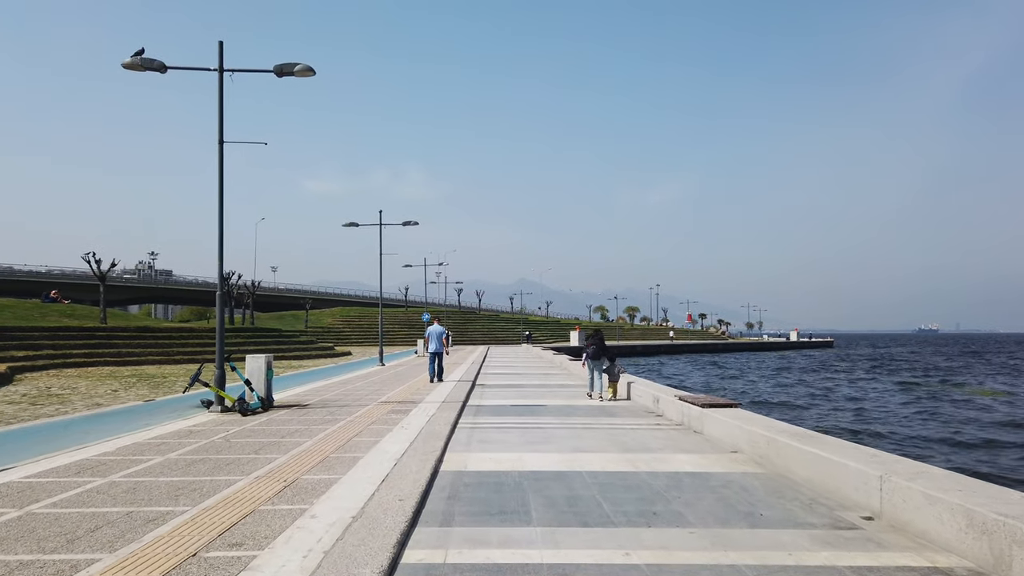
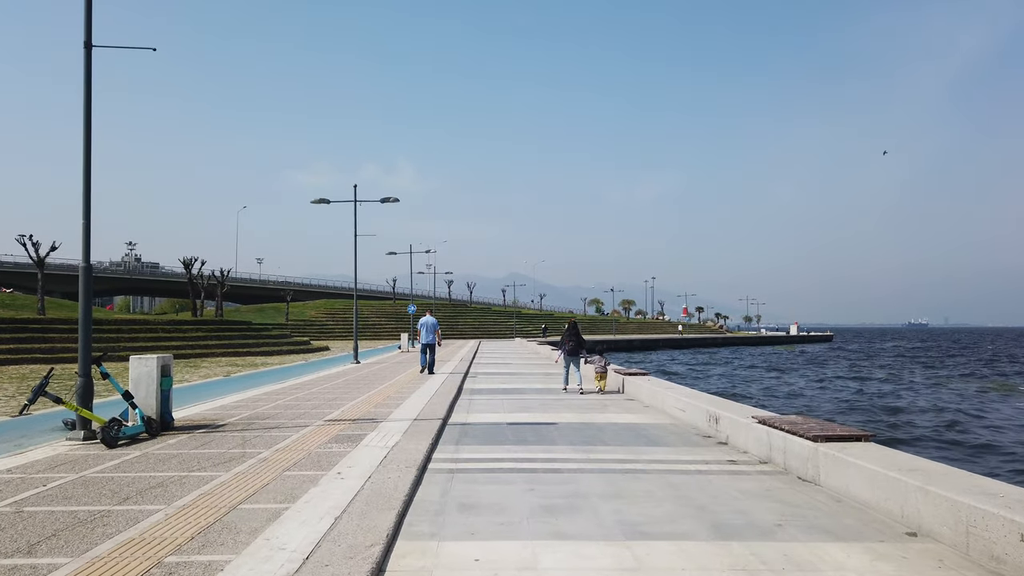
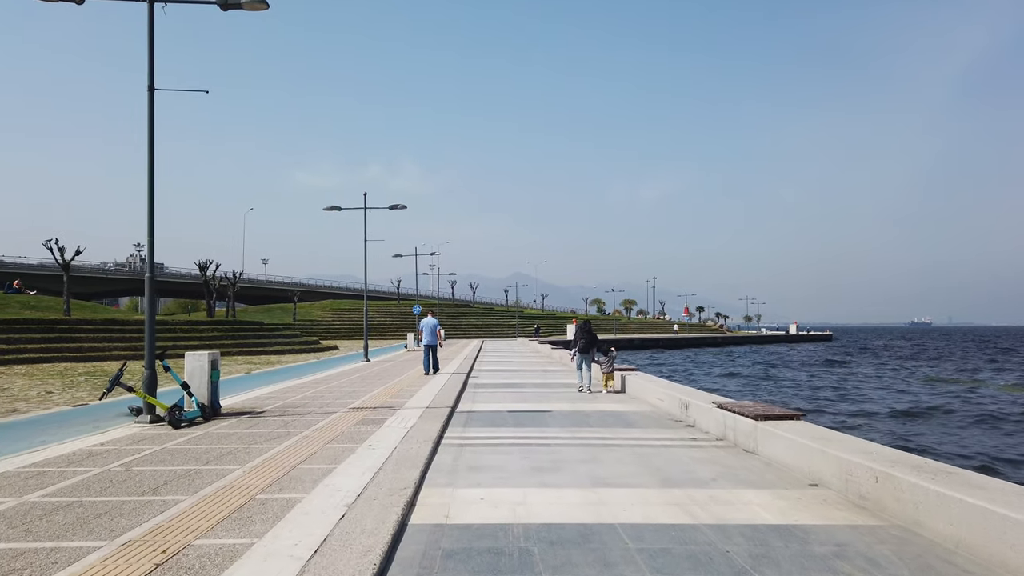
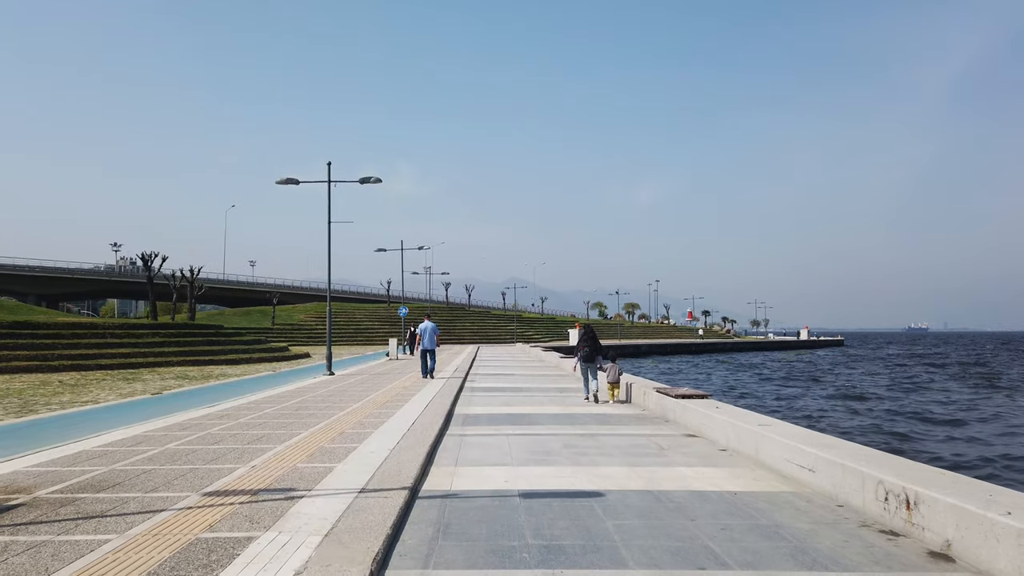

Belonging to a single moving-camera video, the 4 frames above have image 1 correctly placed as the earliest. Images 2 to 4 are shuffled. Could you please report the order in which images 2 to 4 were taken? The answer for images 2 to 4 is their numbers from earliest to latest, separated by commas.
3, 2, 4
